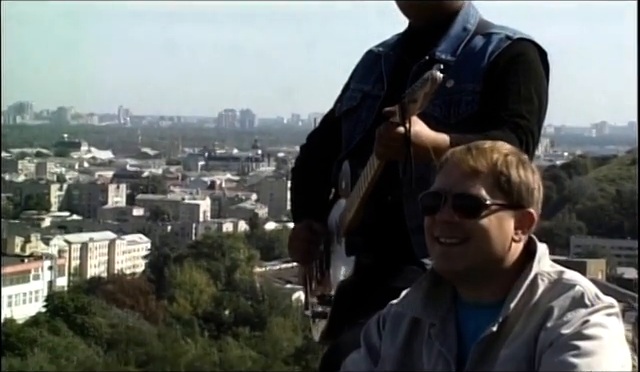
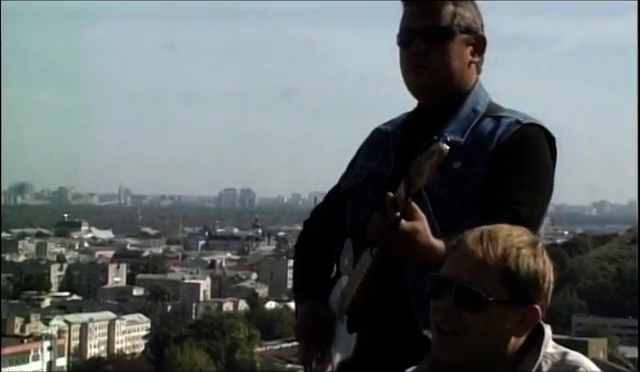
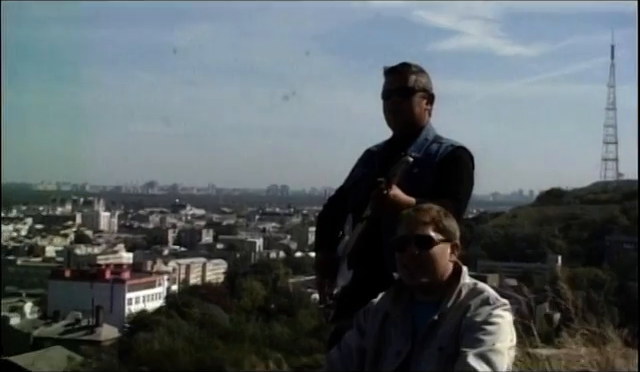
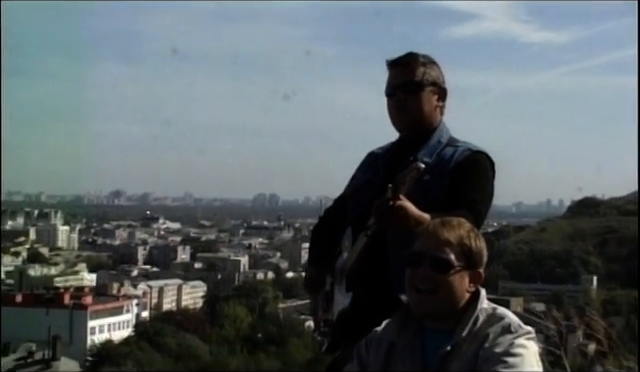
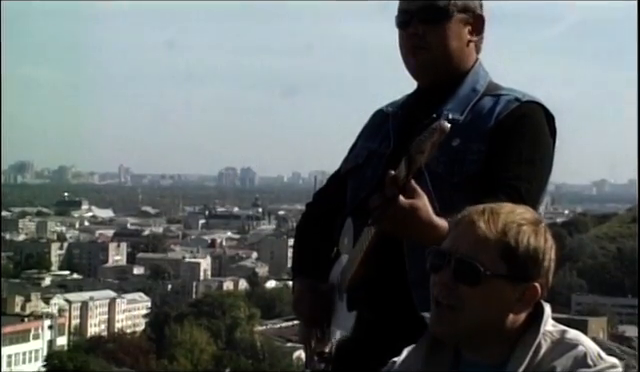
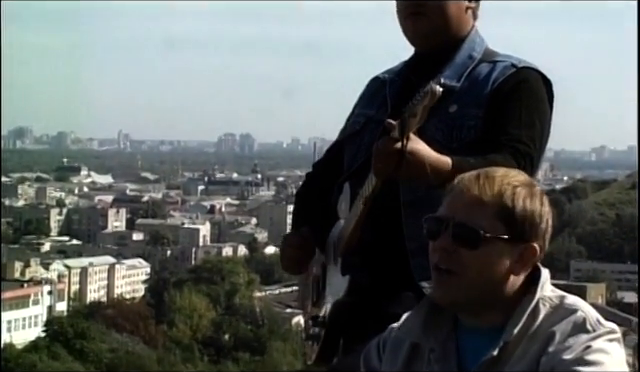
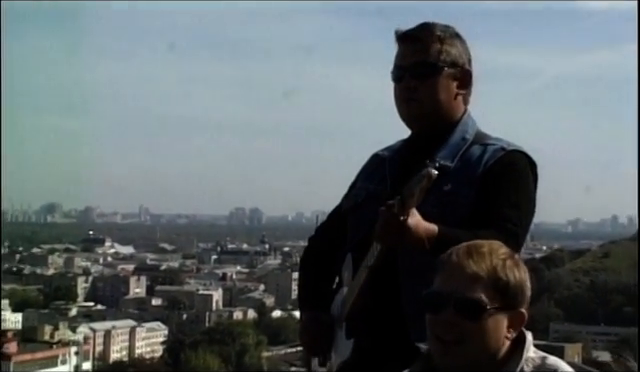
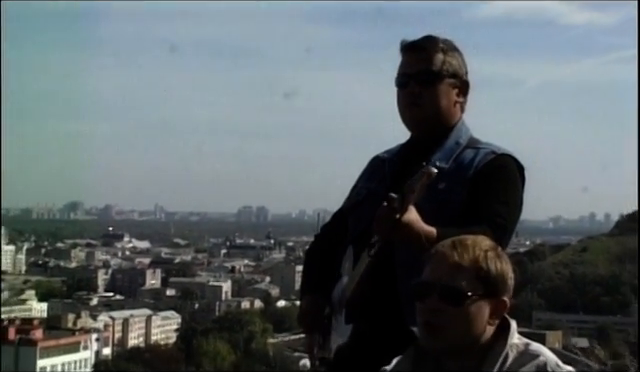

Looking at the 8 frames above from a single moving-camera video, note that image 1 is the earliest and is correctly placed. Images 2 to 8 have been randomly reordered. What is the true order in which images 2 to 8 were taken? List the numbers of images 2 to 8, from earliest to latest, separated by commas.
6, 5, 2, 7, 8, 4, 3
